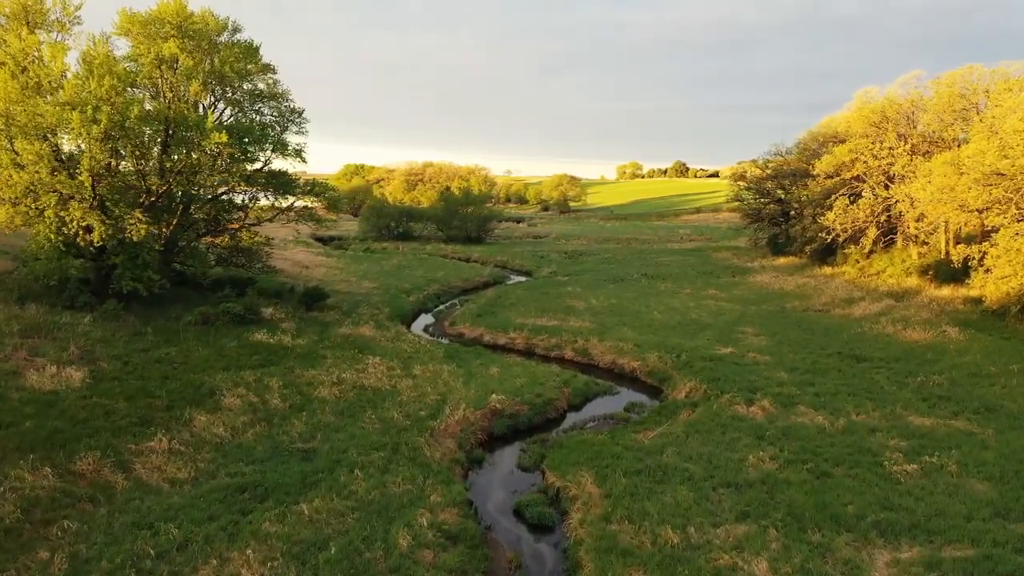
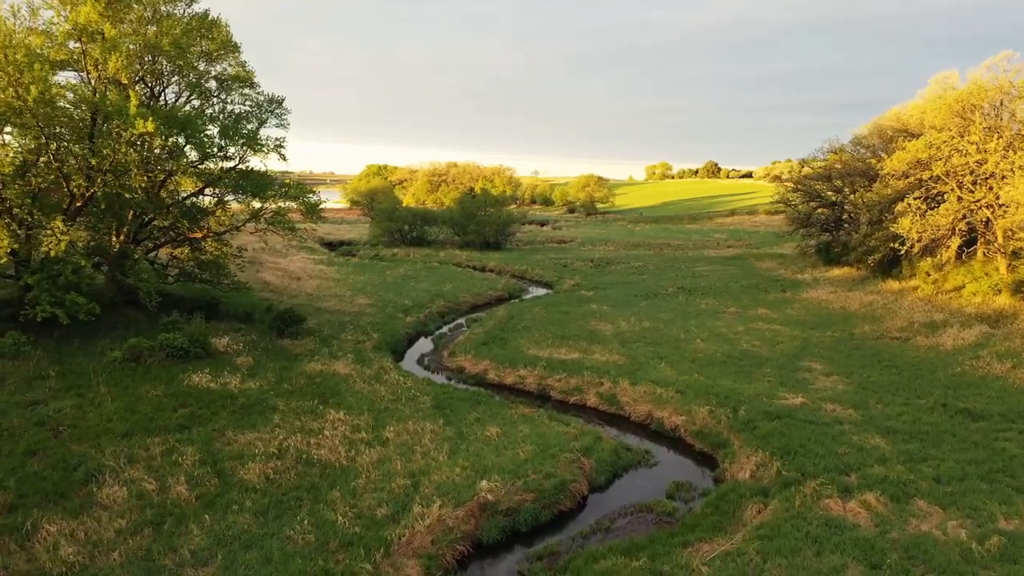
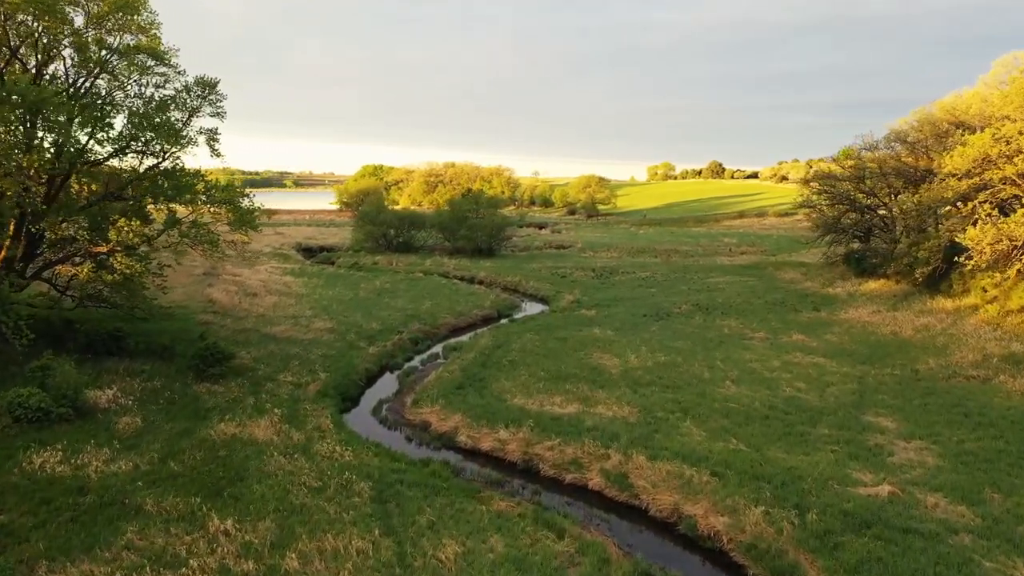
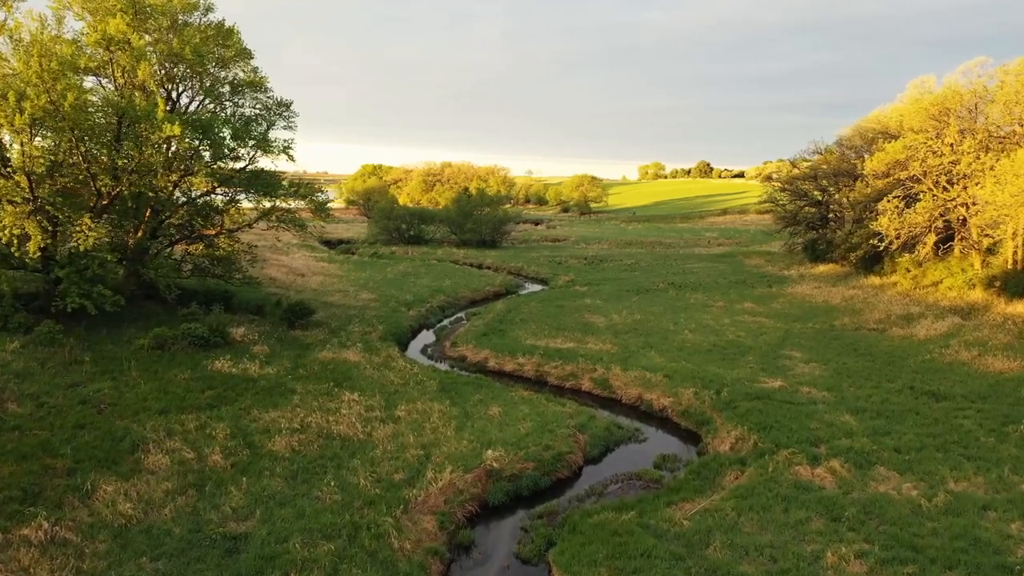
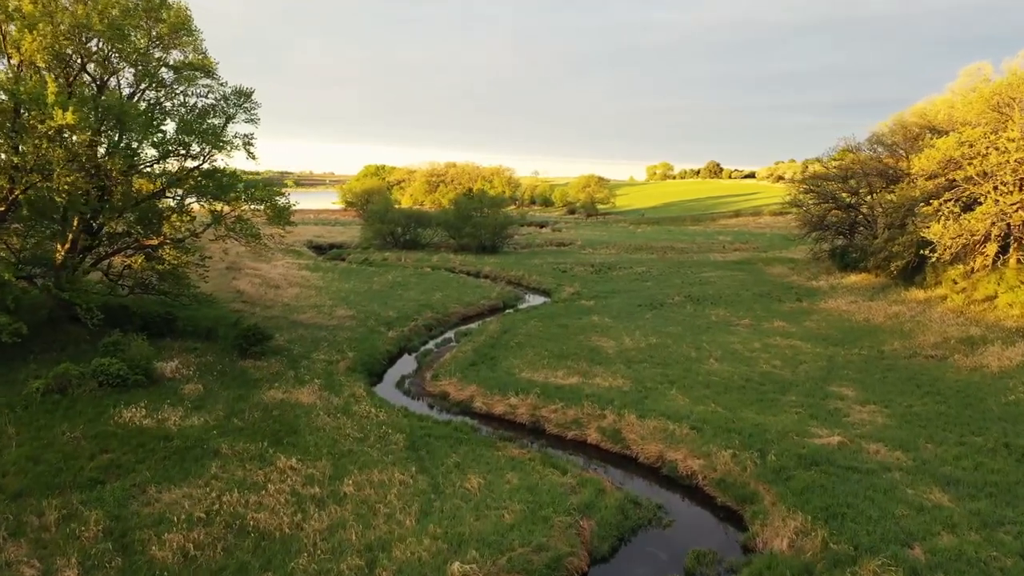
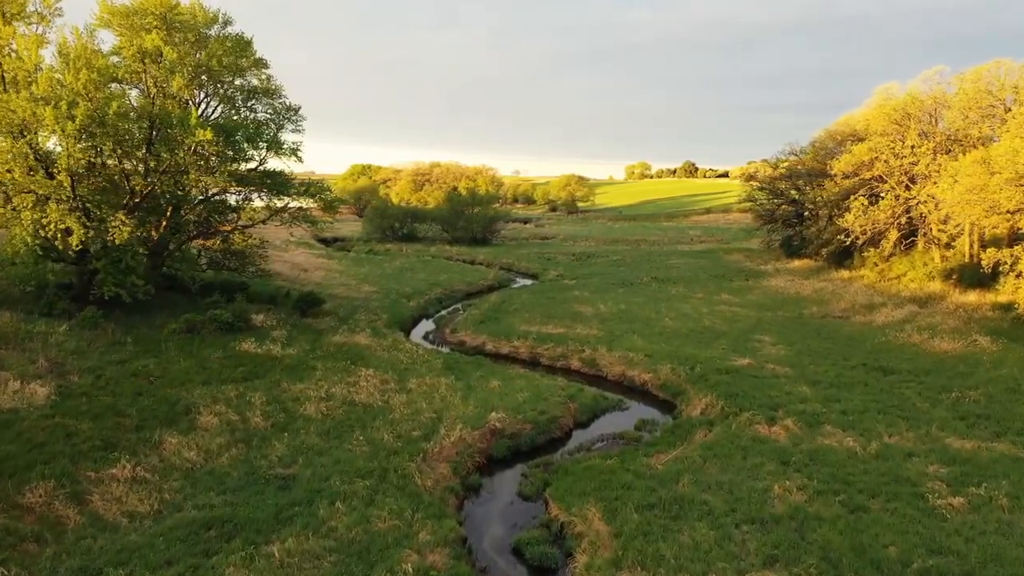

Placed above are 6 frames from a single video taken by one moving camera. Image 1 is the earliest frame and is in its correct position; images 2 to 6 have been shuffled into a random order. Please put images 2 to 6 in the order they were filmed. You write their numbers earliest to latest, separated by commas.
6, 4, 2, 5, 3
